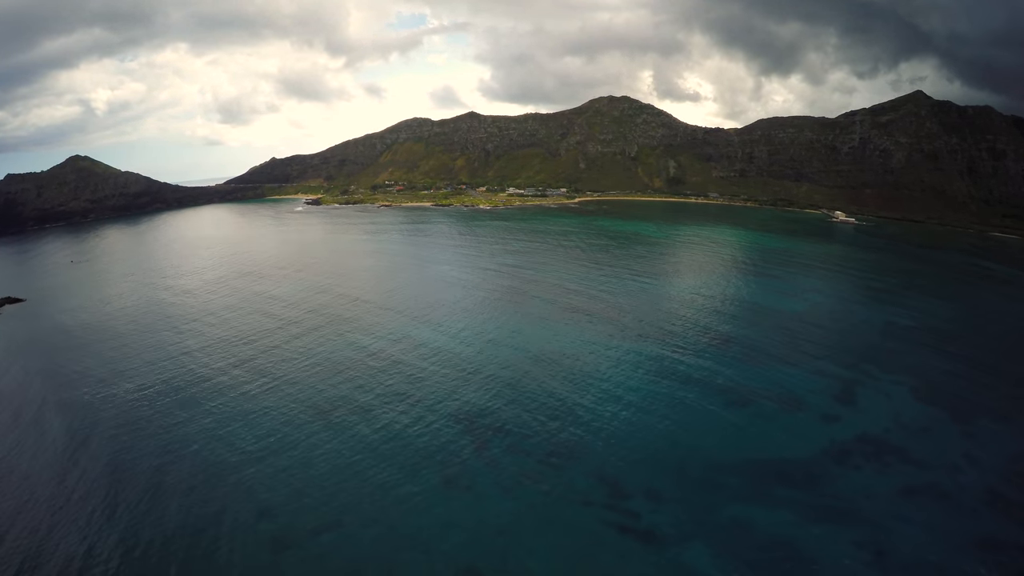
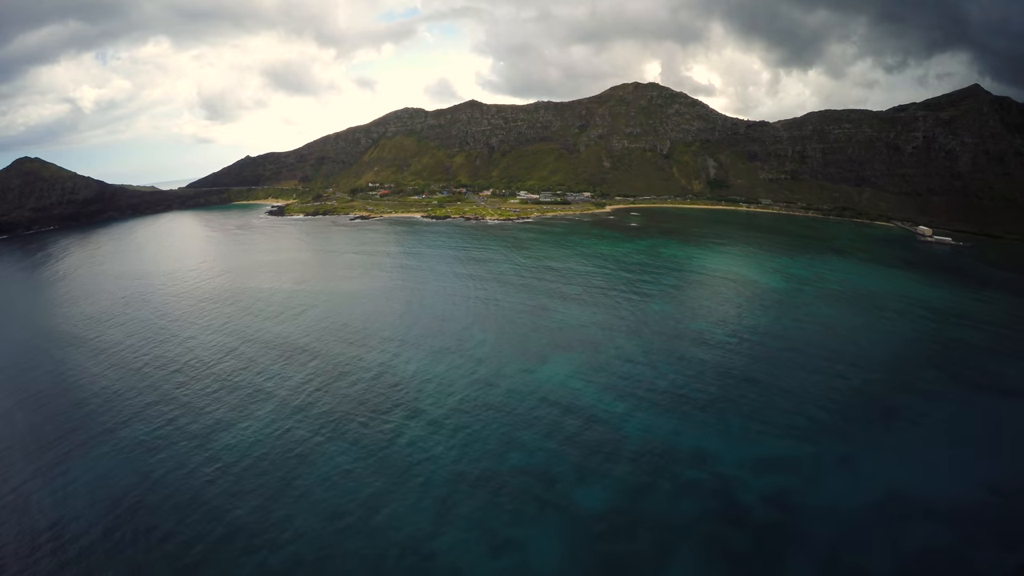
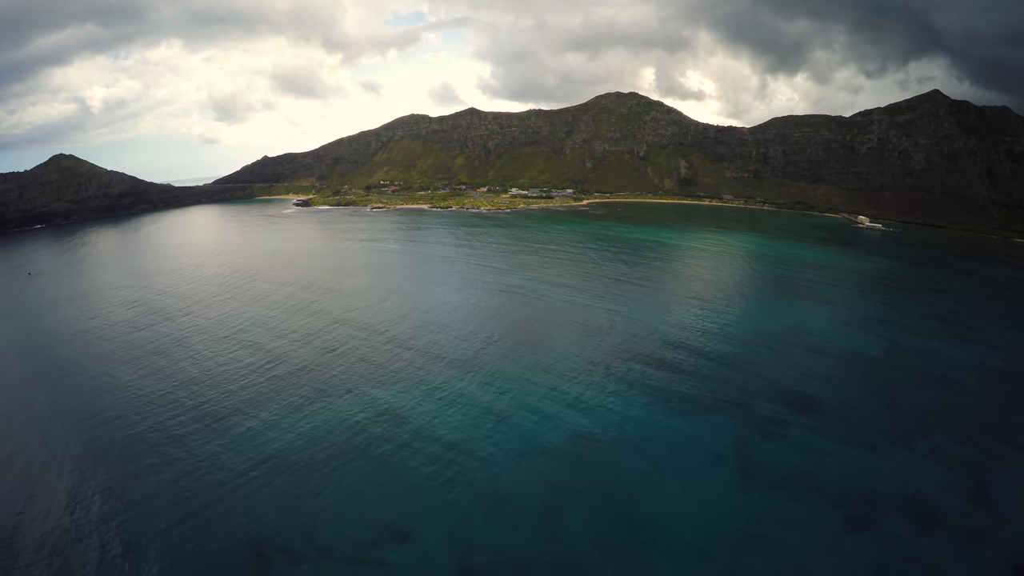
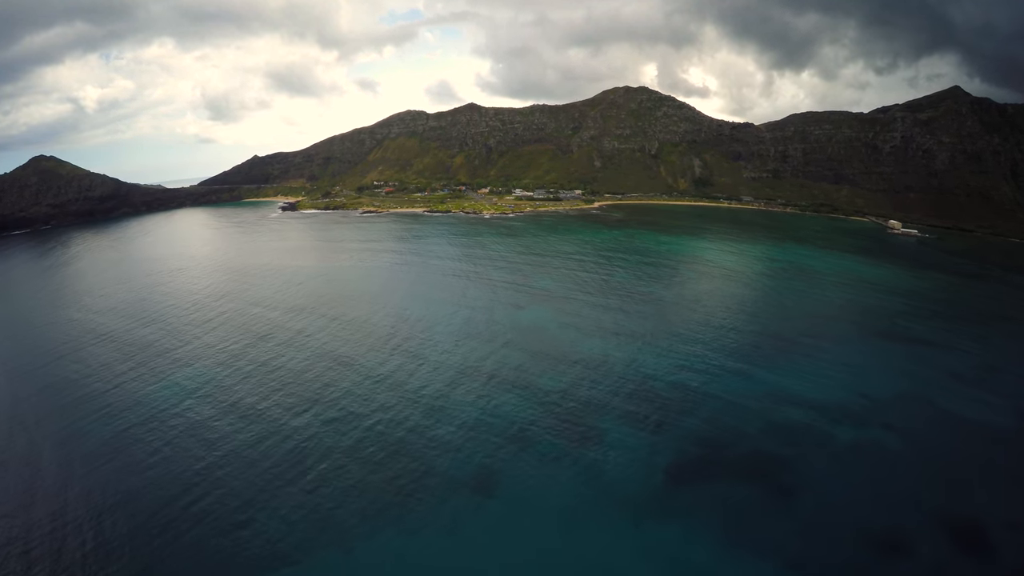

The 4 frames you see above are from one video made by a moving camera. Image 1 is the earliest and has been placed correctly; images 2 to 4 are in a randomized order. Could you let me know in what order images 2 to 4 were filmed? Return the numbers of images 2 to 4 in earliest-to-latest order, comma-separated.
3, 4, 2
